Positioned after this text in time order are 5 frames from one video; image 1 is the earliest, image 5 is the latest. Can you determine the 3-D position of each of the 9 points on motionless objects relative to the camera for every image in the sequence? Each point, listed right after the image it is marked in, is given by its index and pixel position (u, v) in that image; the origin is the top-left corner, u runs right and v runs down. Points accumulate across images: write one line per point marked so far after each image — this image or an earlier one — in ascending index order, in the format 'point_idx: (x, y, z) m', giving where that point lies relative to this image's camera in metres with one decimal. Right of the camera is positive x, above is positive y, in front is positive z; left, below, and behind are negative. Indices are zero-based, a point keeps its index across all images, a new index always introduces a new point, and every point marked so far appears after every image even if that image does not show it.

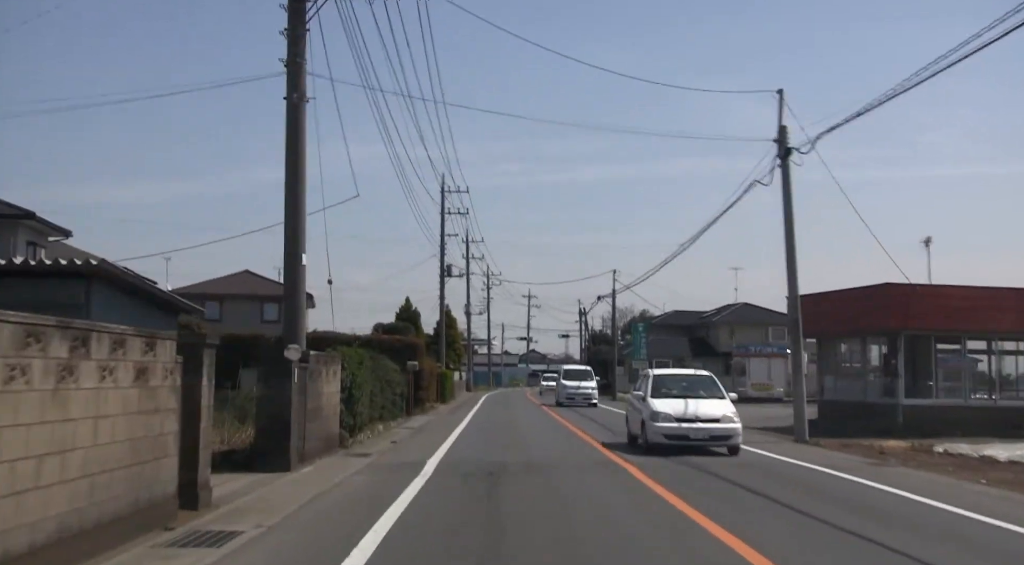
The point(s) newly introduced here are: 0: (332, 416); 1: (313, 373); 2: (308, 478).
0: (-3.0, -2.2, +16.8) m
1: (-3.0, -1.4, +15.6) m
2: (-2.7, -2.6, +13.6) m
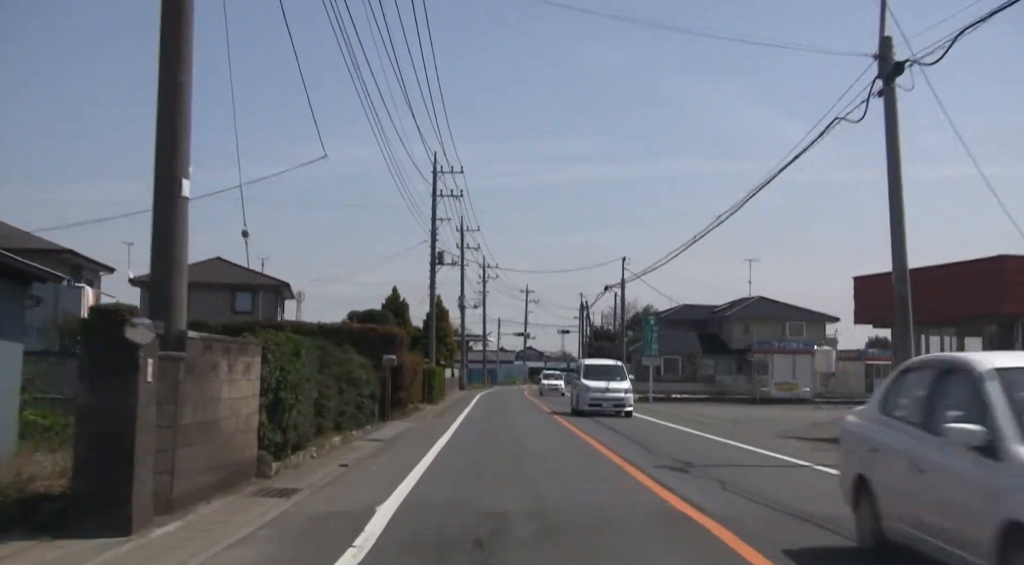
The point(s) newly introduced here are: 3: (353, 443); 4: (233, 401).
0: (-2.9, -1.6, +11.0) m
1: (-3.0, -0.8, +9.8) m
2: (-2.7, -2.0, +7.8) m
3: (-2.8, -2.8, +18.0) m
4: (-2.9, -1.3, +11.1) m
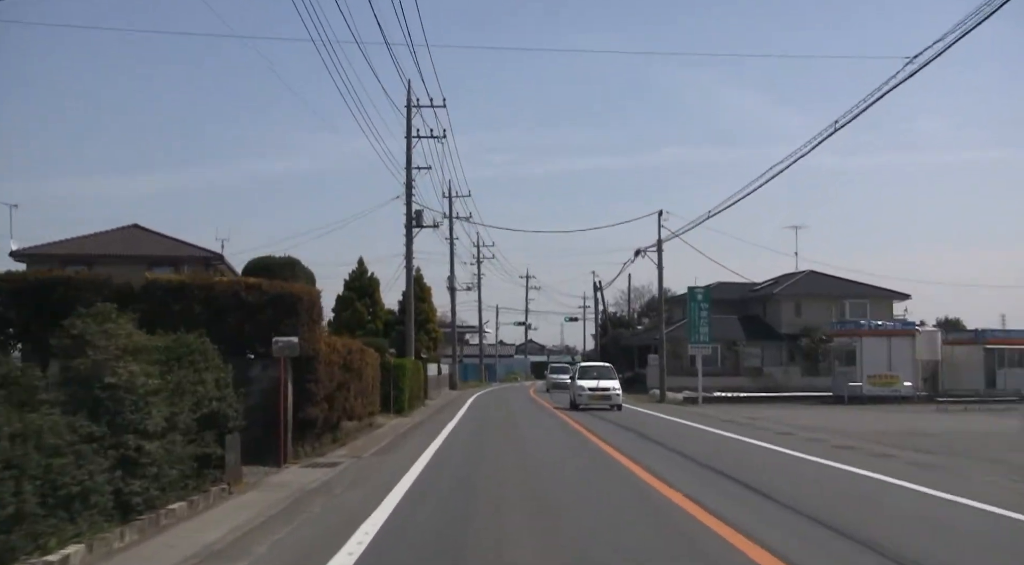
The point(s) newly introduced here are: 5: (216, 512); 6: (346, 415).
0: (-2.8, -0.5, -2.1) m
1: (-2.8, +0.3, -3.4) m
2: (-2.5, -0.9, -5.4) m
3: (-2.6, -1.6, +4.8) m
4: (-2.8, -0.2, -2.1) m
5: (-2.7, -2.0, +9.2) m
6: (-3.0, -2.3, +18.3) m
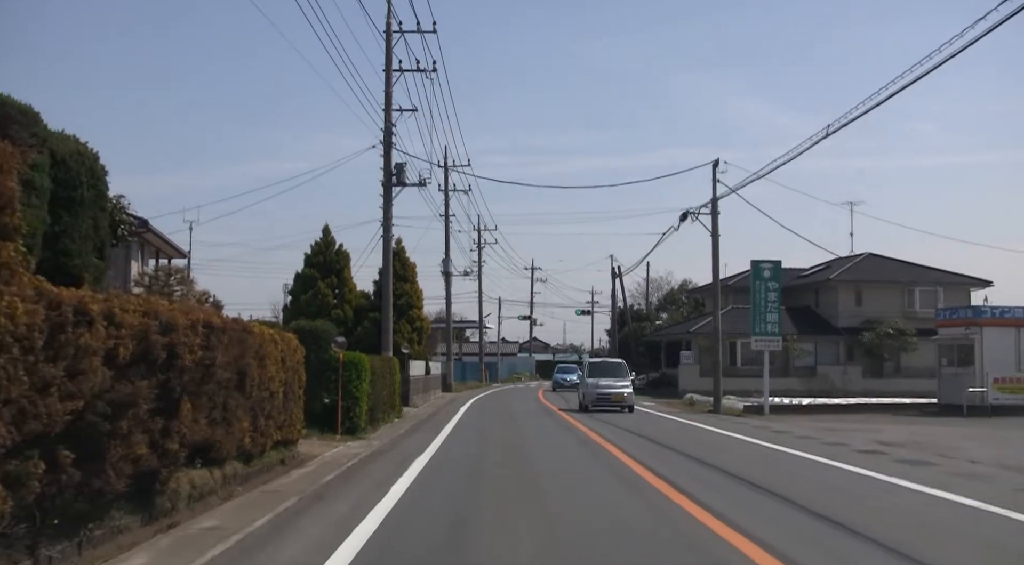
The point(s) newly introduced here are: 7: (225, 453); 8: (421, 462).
0: (-2.6, +0.3, -11.8) m
1: (-2.7, +1.1, -13.0) m
2: (-2.4, -0.1, -15.1) m
3: (-2.5, -0.8, -4.9) m
4: (-2.6, +0.7, -11.8) m
5: (-2.5, -1.2, -0.5) m
6: (-2.8, -1.5, +8.7) m
7: (-2.9, -1.7, +10.5) m
8: (-1.5, -2.9, +17.0) m
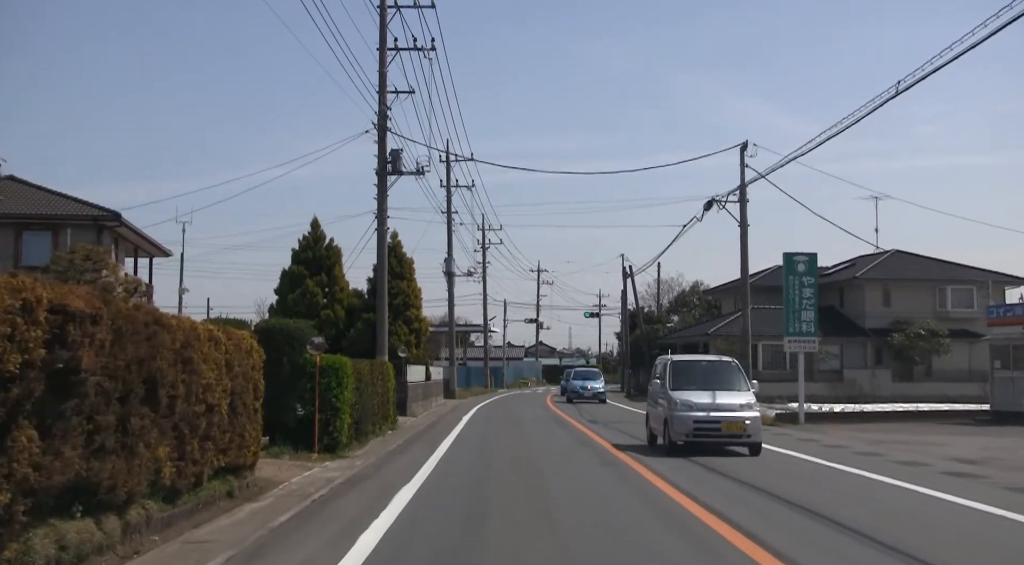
0: (-2.7, +0.6, -14.8) m
1: (-2.7, +1.4, -16.0) m
2: (-2.4, +0.2, -18.0) m
3: (-2.5, -0.5, -7.8) m
4: (-2.7, +1.0, -14.8) m
5: (-2.5, -1.0, -3.4) m
6: (-2.7, -1.3, +5.7) m
7: (-2.8, -1.5, +7.6) m
8: (-1.4, -2.8, +14.1) m
